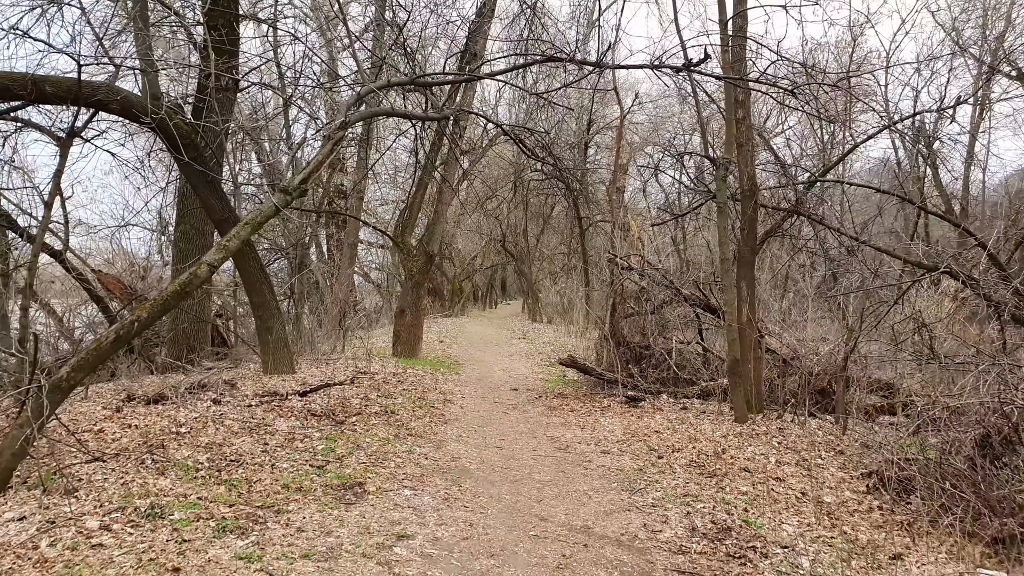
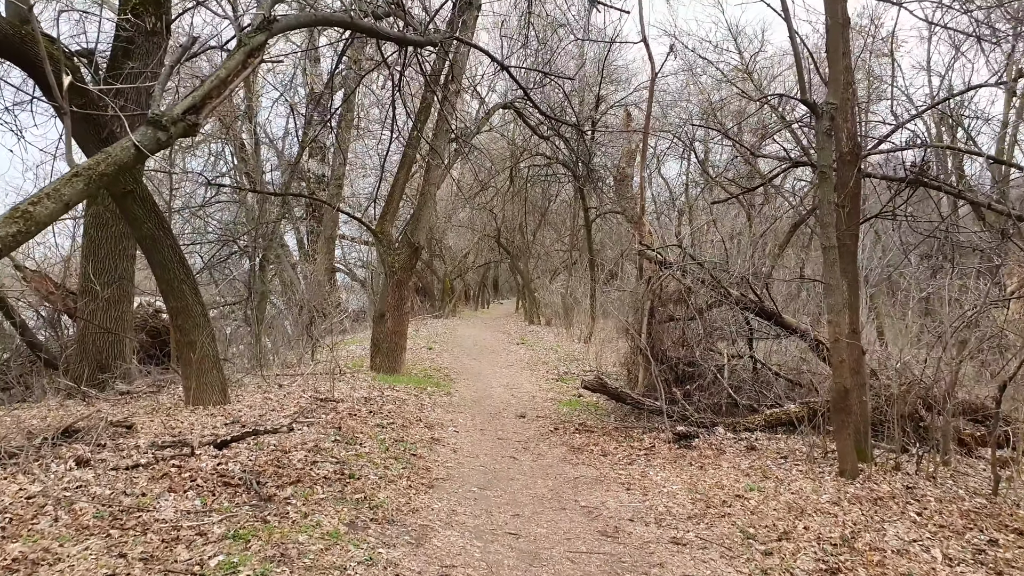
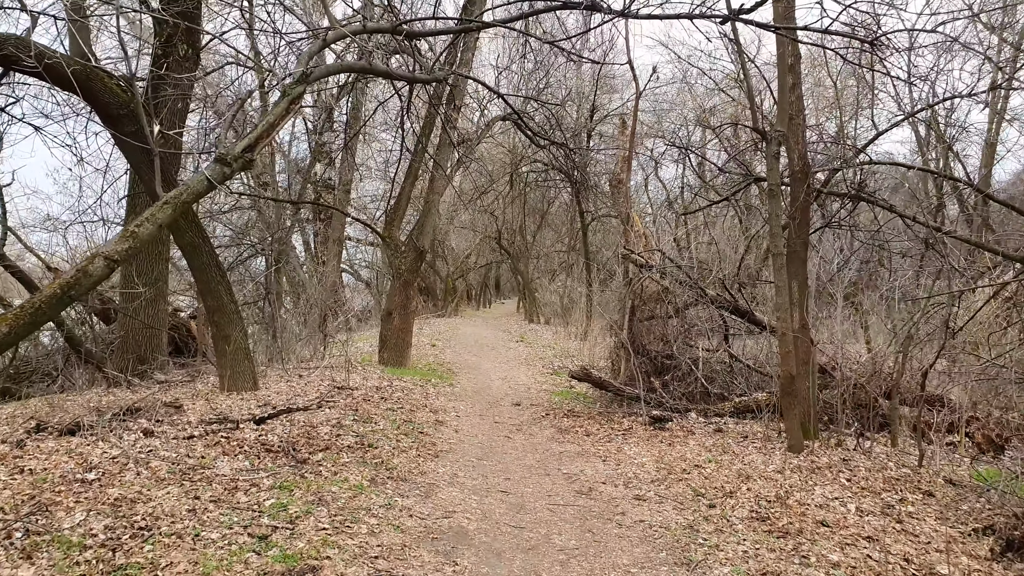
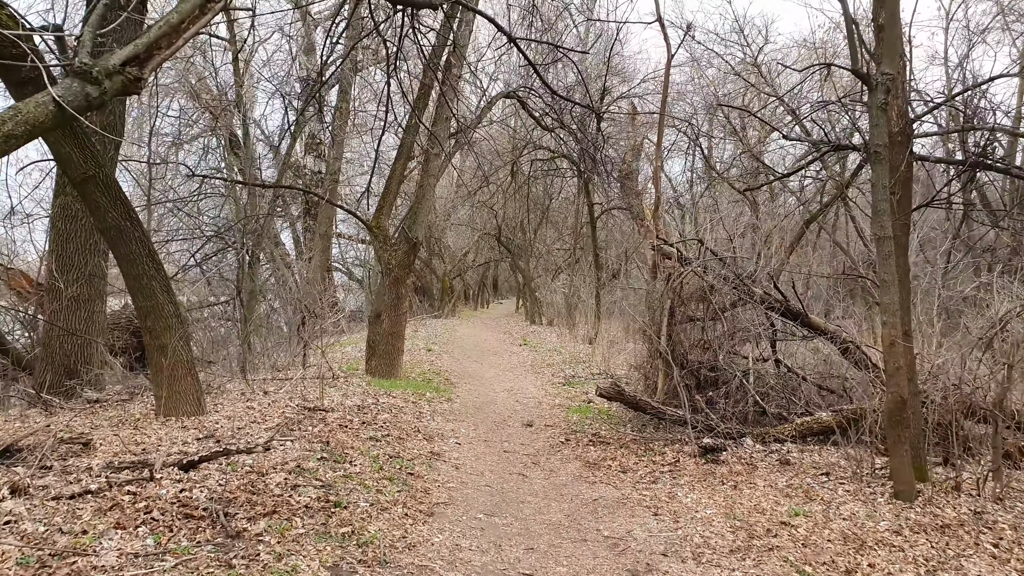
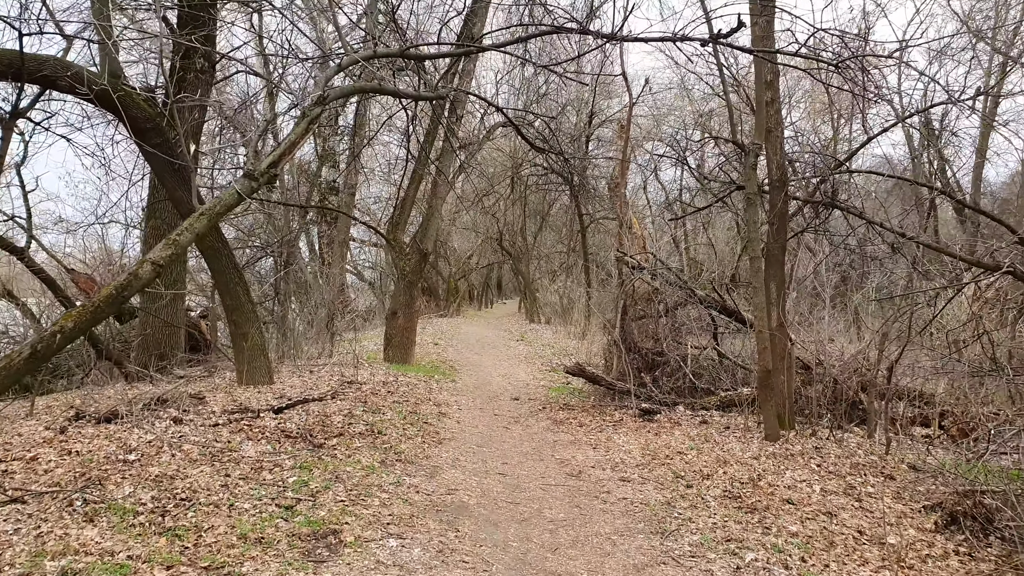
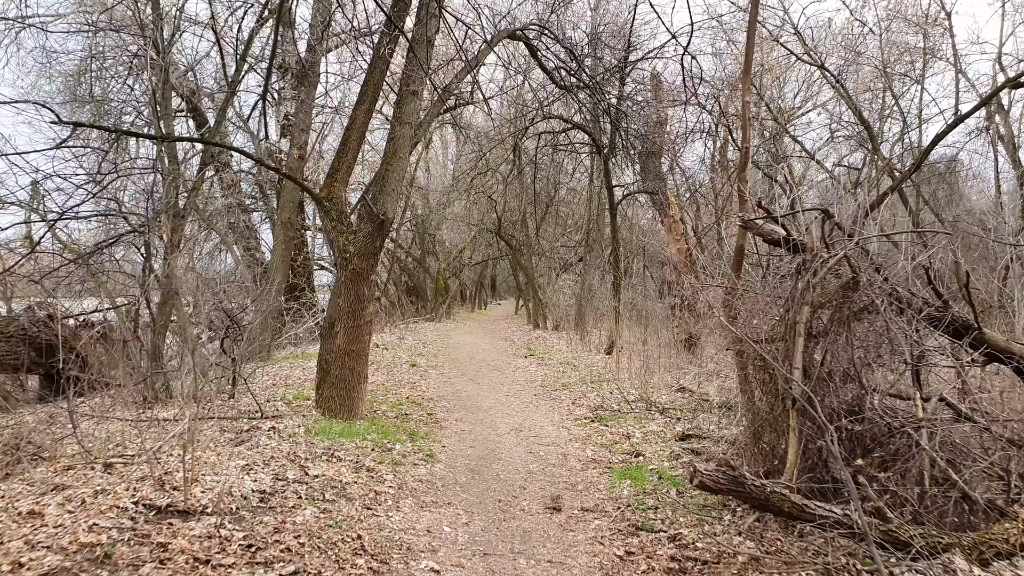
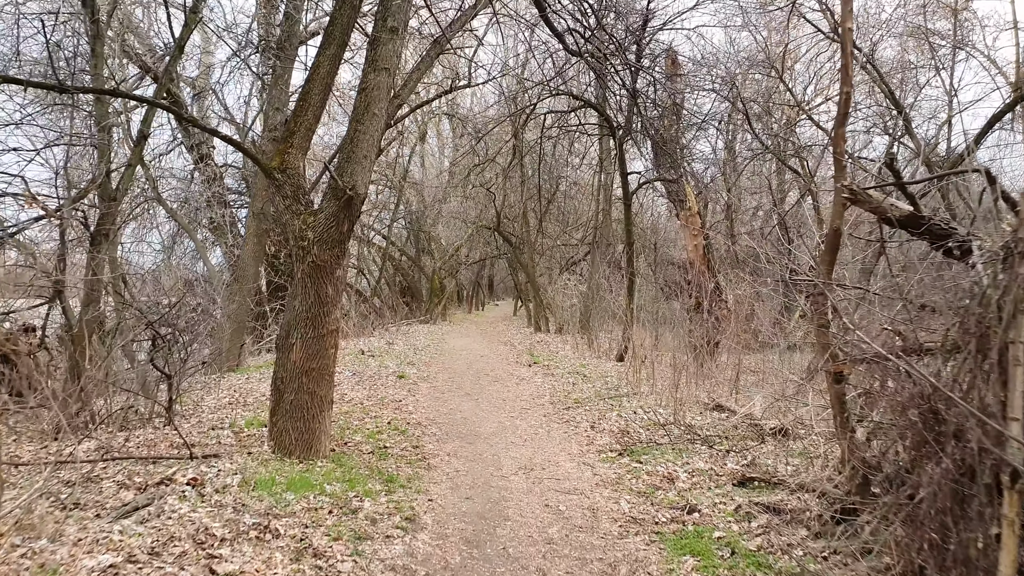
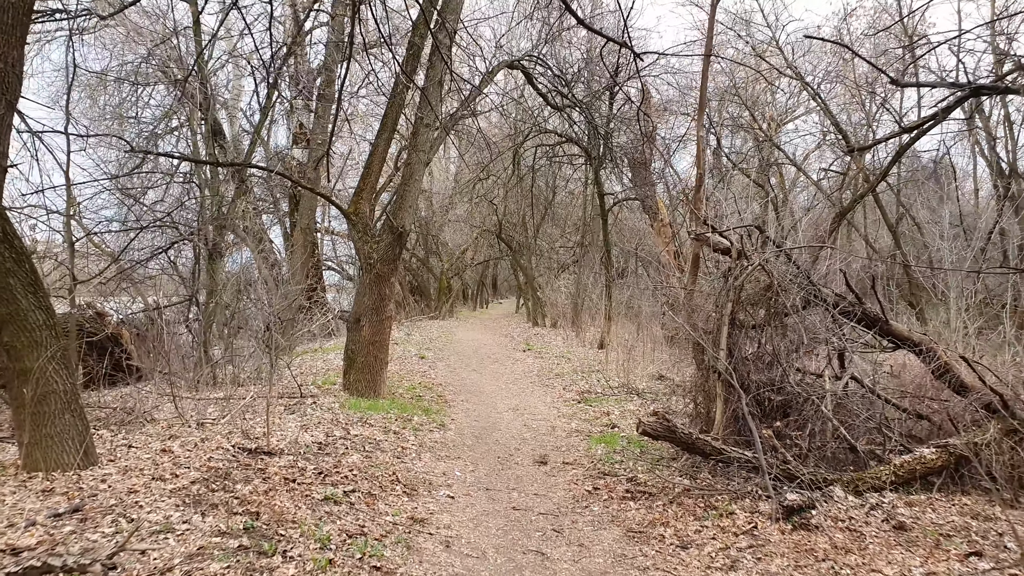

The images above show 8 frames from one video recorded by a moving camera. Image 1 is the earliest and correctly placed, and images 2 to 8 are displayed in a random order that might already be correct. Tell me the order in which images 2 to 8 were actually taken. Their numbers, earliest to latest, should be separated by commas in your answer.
5, 3, 2, 4, 8, 6, 7
